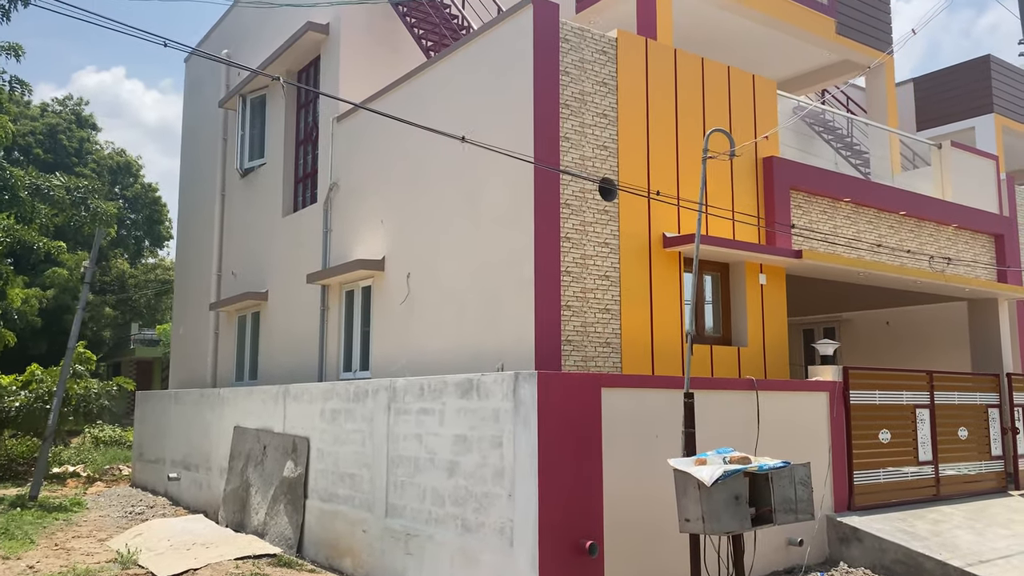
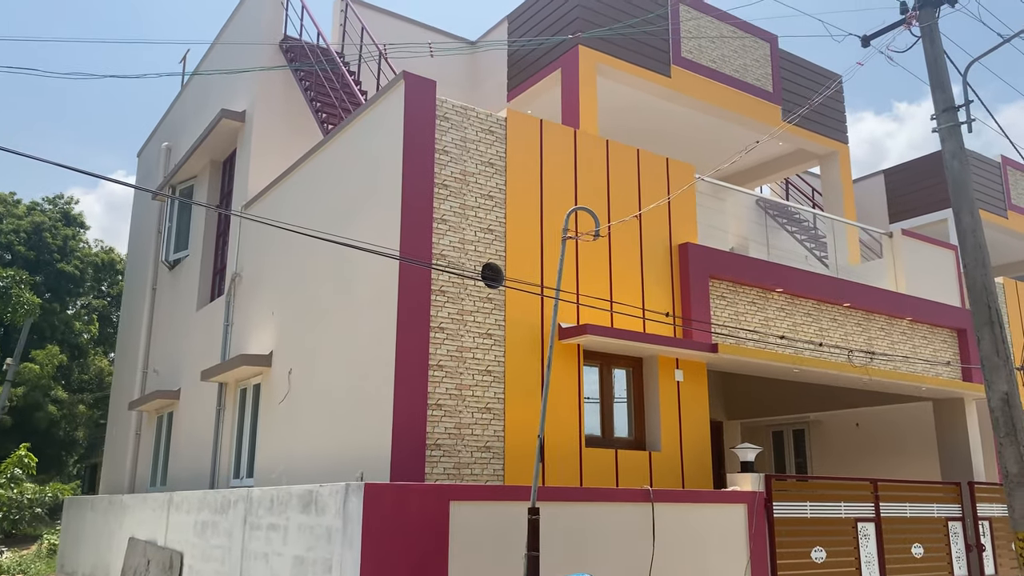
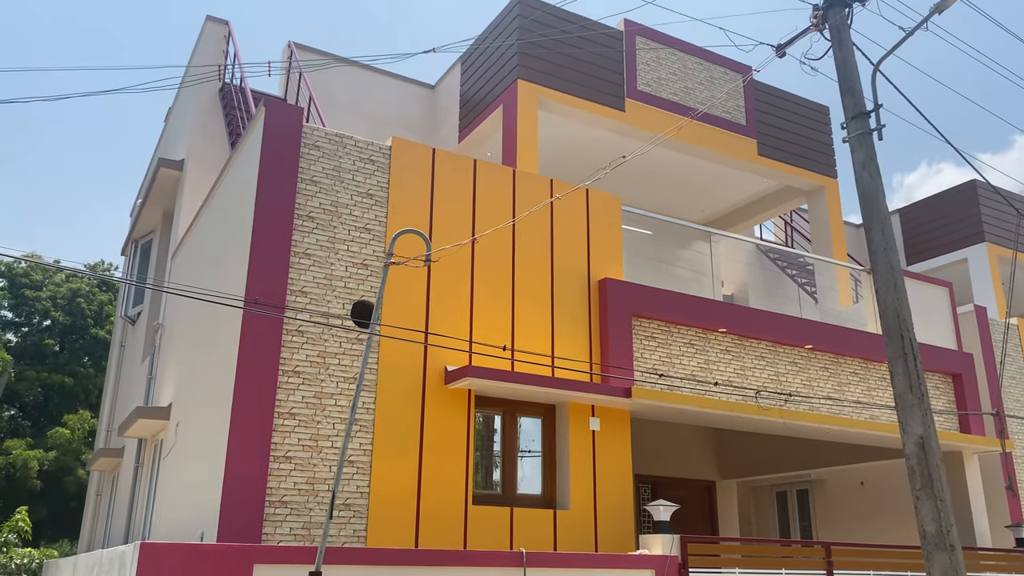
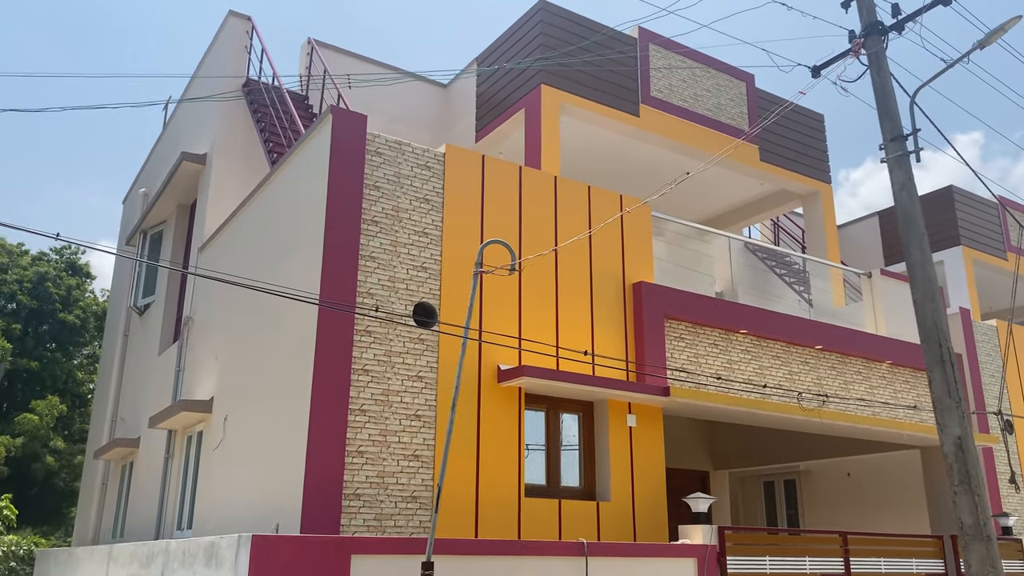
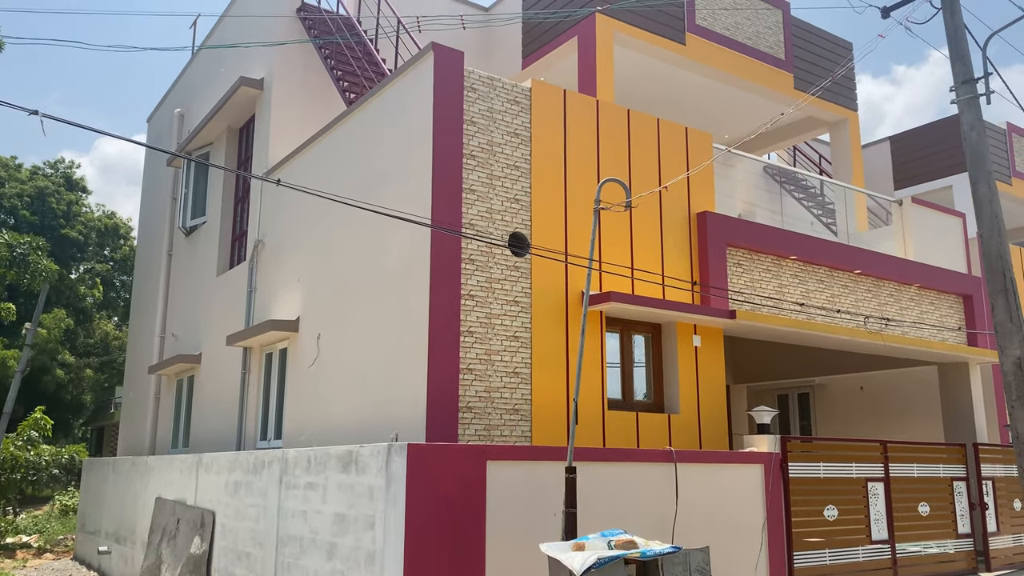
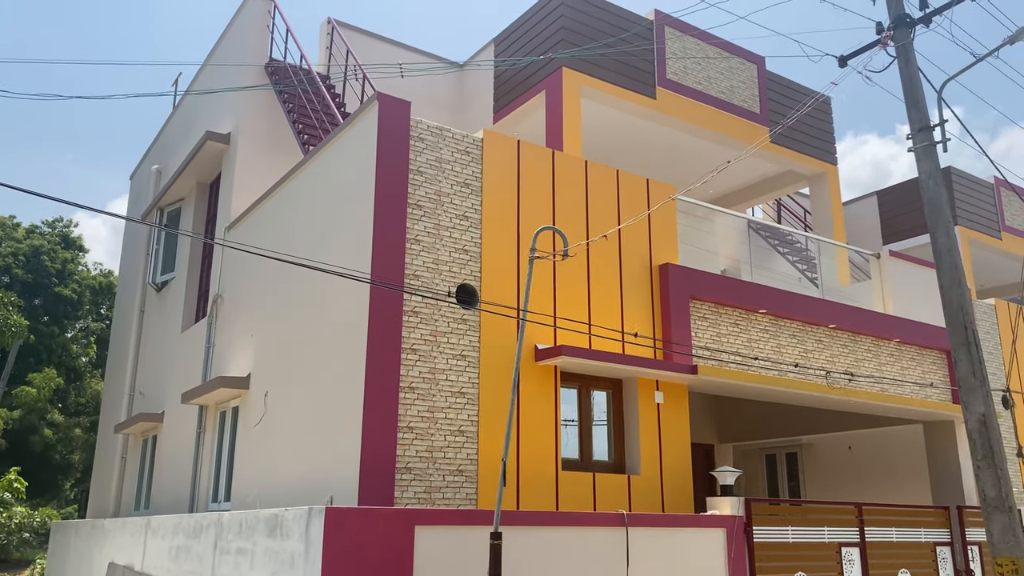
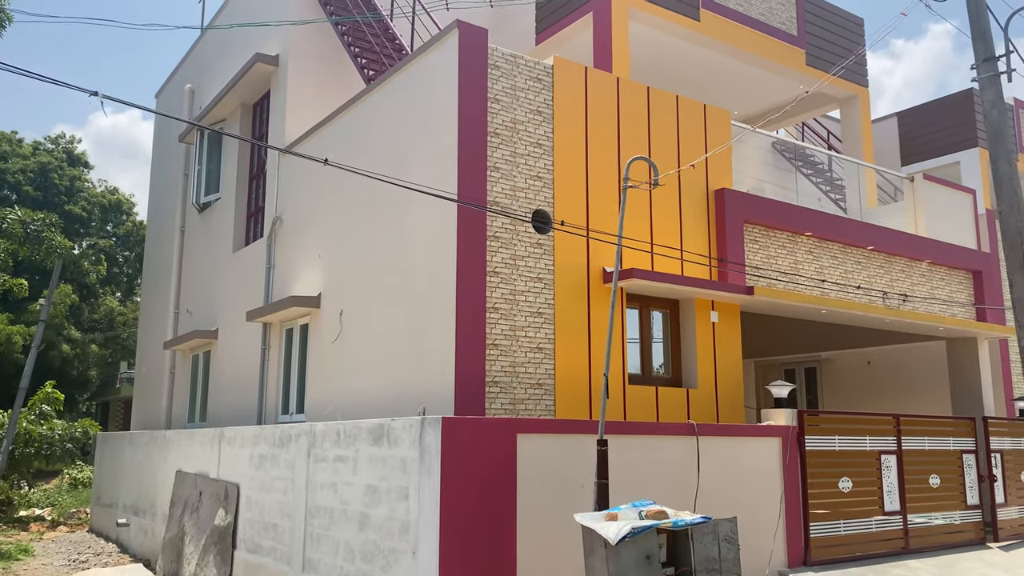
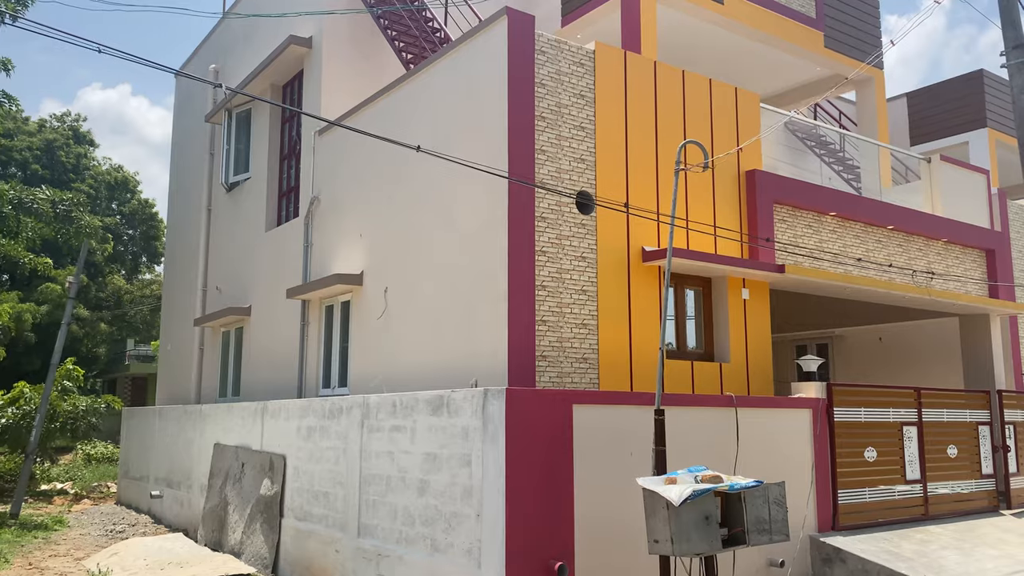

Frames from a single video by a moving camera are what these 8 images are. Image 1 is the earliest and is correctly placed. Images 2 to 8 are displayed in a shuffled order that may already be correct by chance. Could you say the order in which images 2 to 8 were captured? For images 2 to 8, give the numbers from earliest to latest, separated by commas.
8, 7, 5, 2, 6, 4, 3
